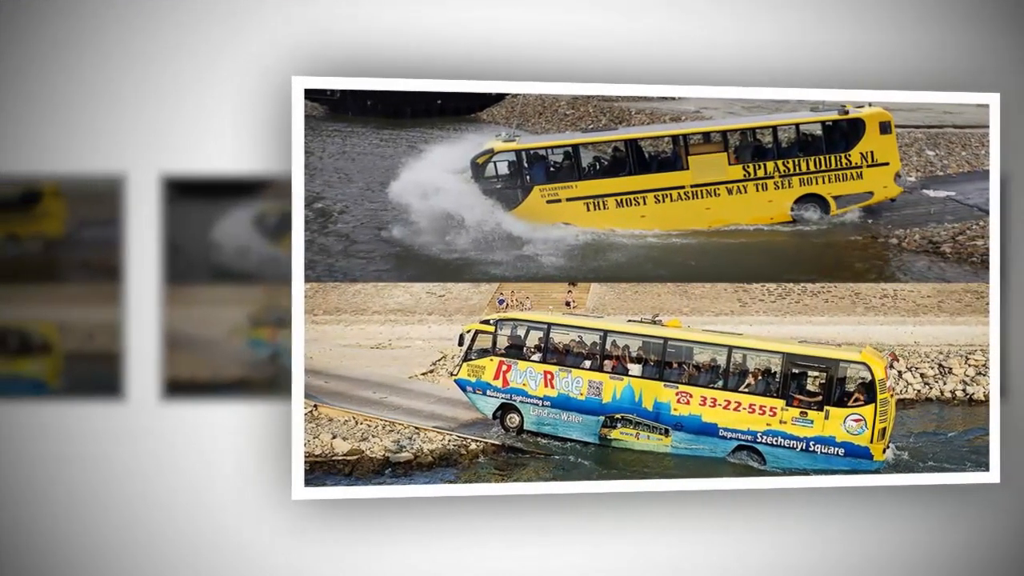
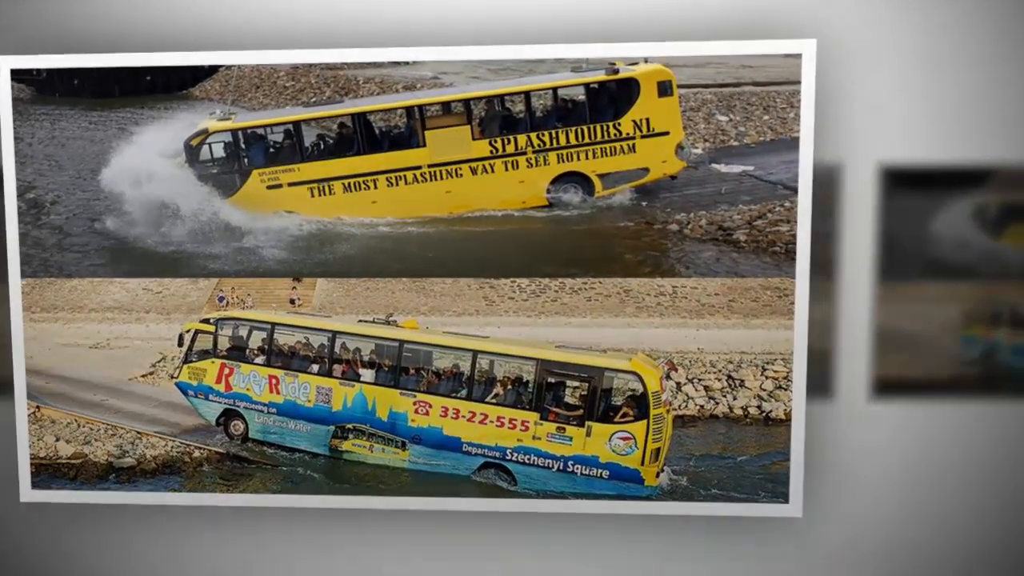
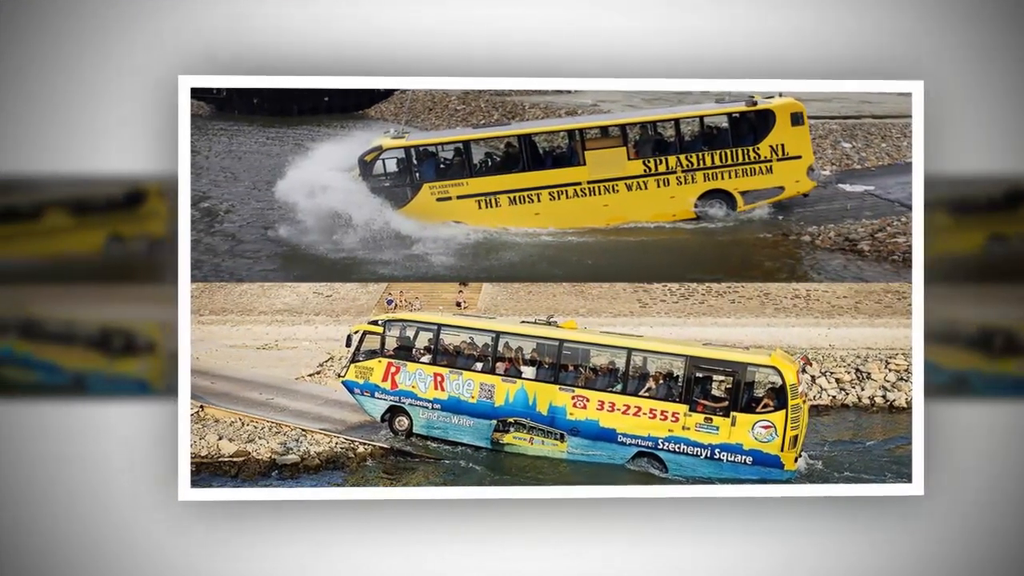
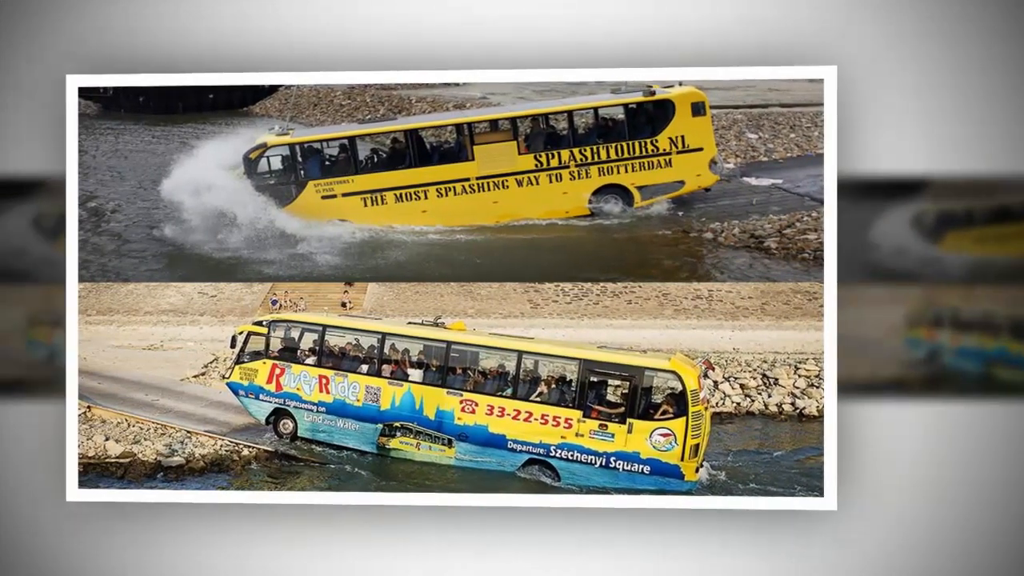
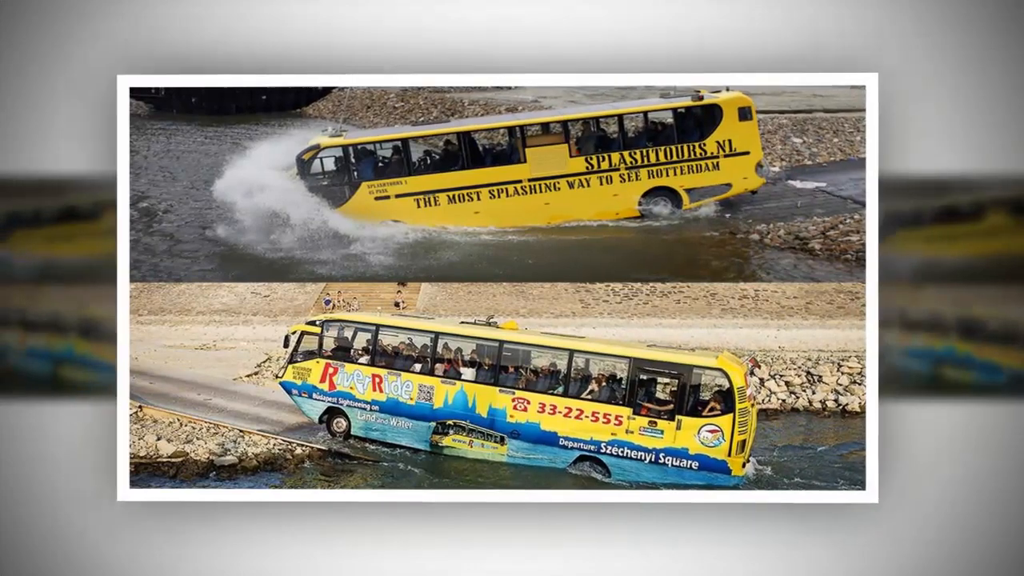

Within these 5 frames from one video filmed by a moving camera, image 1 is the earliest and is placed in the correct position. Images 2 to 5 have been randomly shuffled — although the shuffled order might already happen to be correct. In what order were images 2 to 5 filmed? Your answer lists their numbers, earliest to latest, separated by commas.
3, 5, 4, 2
